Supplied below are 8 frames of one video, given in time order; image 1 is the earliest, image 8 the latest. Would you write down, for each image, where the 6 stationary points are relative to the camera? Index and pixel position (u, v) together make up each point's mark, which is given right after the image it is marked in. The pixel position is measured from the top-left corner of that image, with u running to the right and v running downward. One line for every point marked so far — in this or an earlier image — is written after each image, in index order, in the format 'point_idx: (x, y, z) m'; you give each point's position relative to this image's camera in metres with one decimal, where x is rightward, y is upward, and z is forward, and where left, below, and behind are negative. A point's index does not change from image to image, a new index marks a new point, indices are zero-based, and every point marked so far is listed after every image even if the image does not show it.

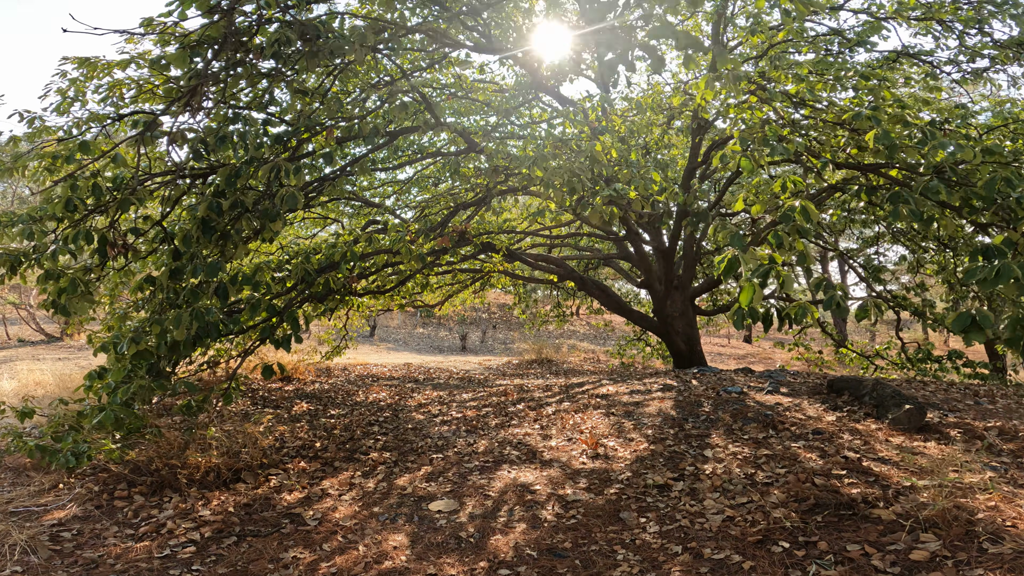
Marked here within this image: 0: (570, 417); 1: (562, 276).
0: (+0.7, -1.5, +6.2) m
1: (+1.0, +0.2, +11.4) m
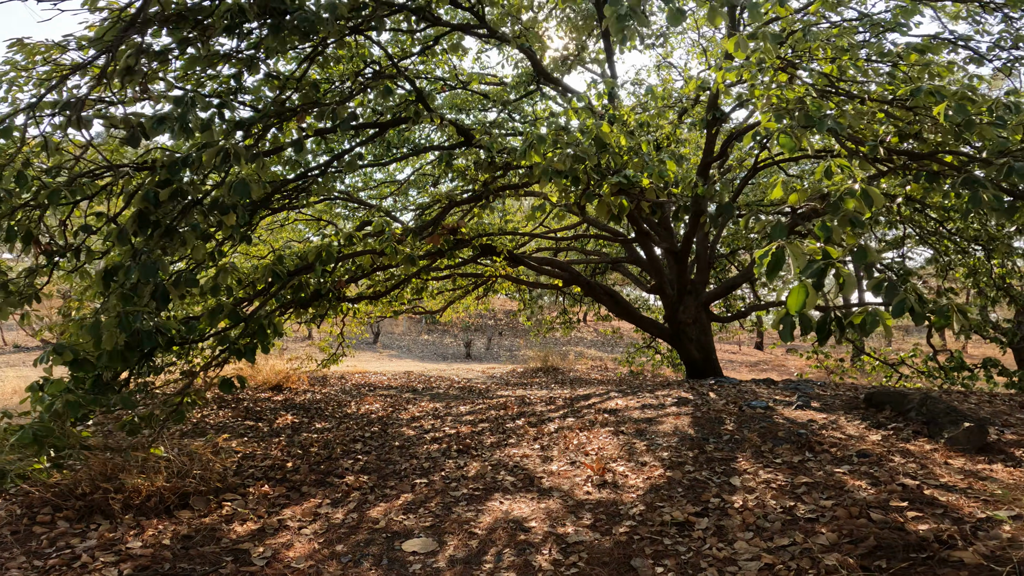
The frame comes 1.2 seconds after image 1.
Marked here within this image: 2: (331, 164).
0: (+0.6, -1.5, +5.5) m
1: (+1.0, +0.1, +10.8) m
2: (-2.3, +1.6, +7.1) m
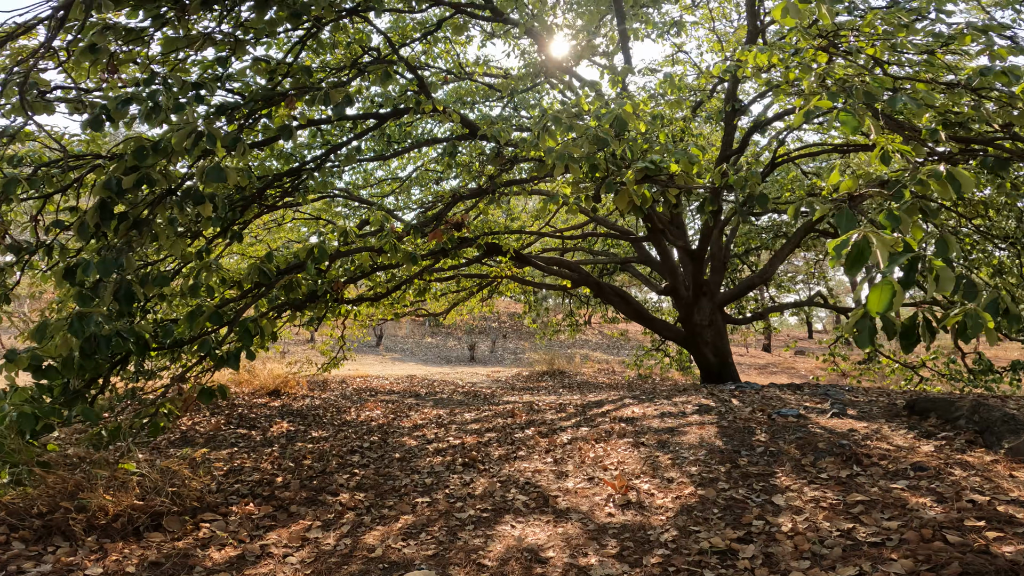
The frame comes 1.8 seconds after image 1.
0: (+0.7, -1.5, +5.1) m
1: (+1.2, +0.1, +10.3) m
2: (-2.2, +1.6, +6.6) m
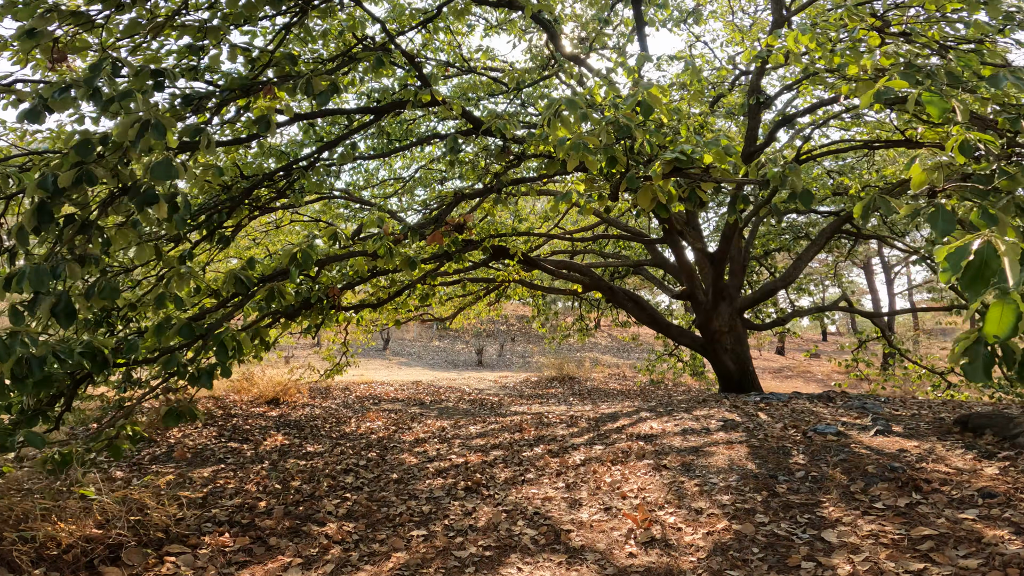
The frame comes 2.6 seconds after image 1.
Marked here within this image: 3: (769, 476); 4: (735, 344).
0: (+0.8, -1.5, +4.6) m
1: (+1.3, 0.0, +9.8) m
2: (-2.2, +1.5, +6.2) m
3: (+1.9, -1.4, +4.1) m
4: (+3.7, -0.9, +9.2) m
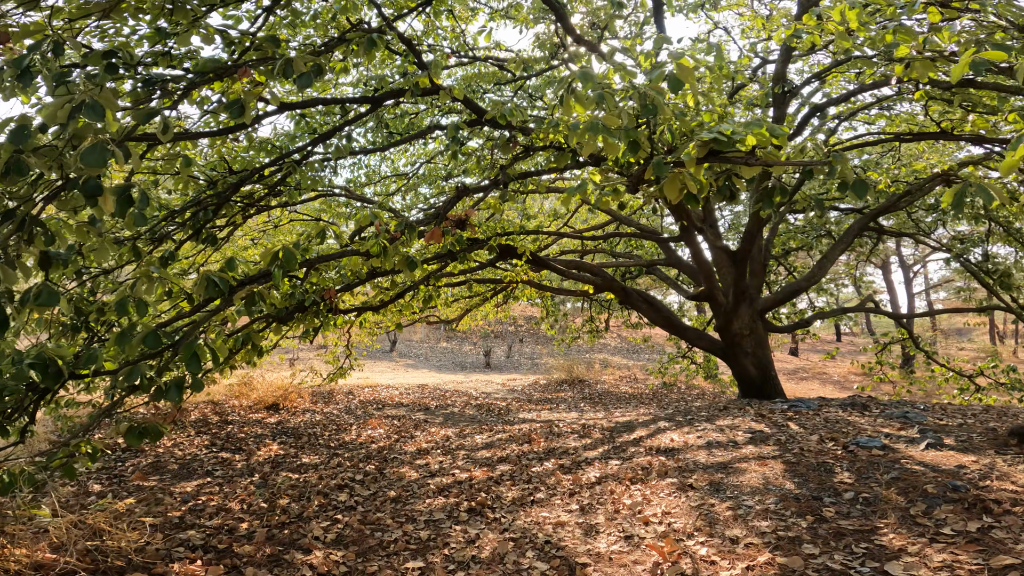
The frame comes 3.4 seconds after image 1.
0: (+0.8, -1.5, +4.2) m
1: (+1.4, 0.0, +9.4) m
2: (-2.1, +1.5, +5.8) m
3: (+2.0, -1.4, +3.7) m
4: (+3.9, -0.9, +8.7) m
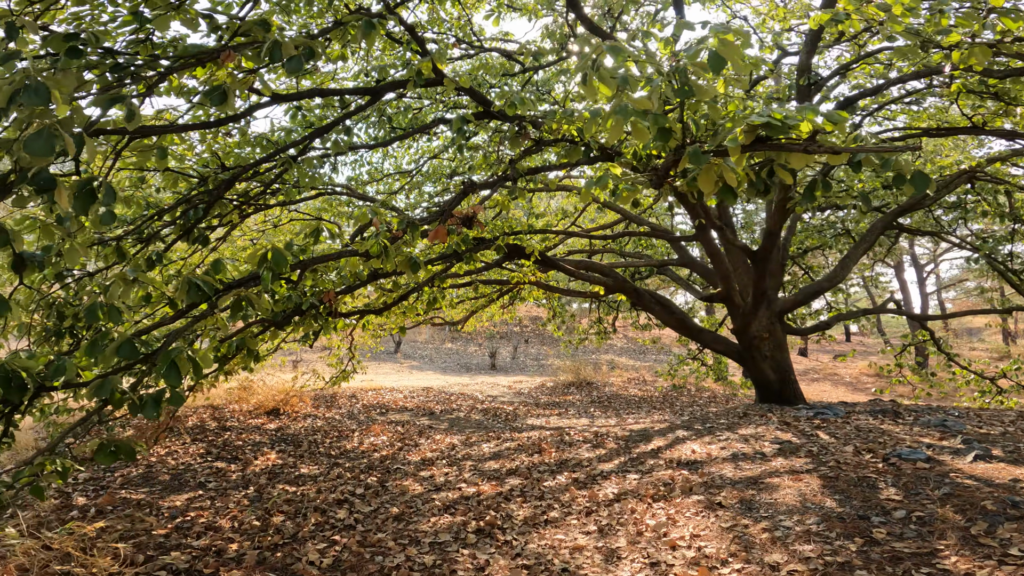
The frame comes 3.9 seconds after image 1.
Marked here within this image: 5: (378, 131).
0: (+0.9, -1.5, +3.8) m
1: (+1.6, 0.0, +9.0) m
2: (-2.0, +1.5, +5.5) m
3: (+2.1, -1.4, +3.3) m
4: (+4.0, -0.9, +8.4) m
5: (-1.8, +2.1, +7.2) m
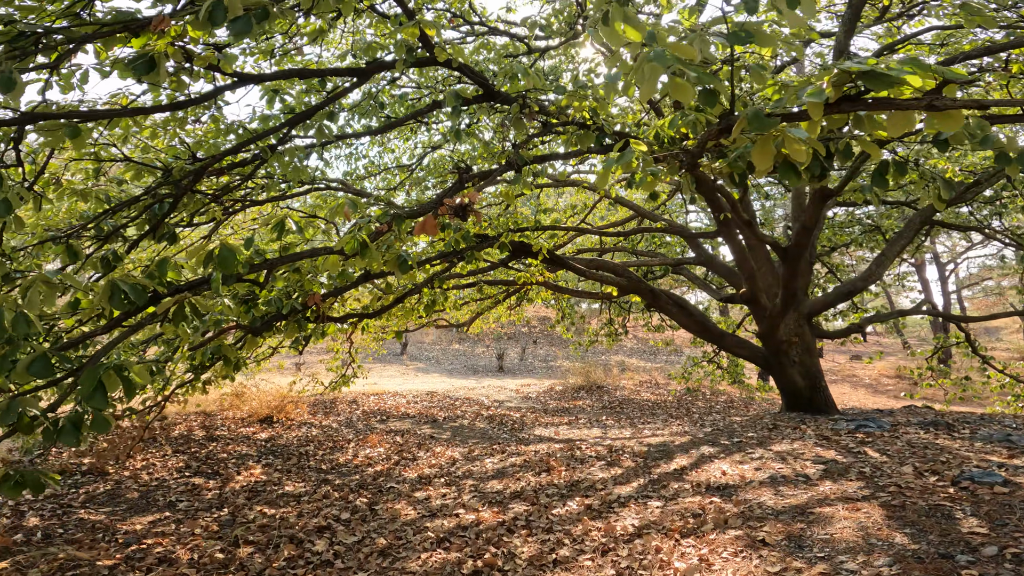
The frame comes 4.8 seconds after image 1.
0: (+0.9, -1.5, +3.2) m
1: (+1.7, 0.0, +8.4) m
2: (-2.0, +1.5, +5.0) m
3: (+2.1, -1.4, +2.7) m
4: (+4.1, -0.9, +7.7) m
5: (-1.7, +2.0, +6.6) m
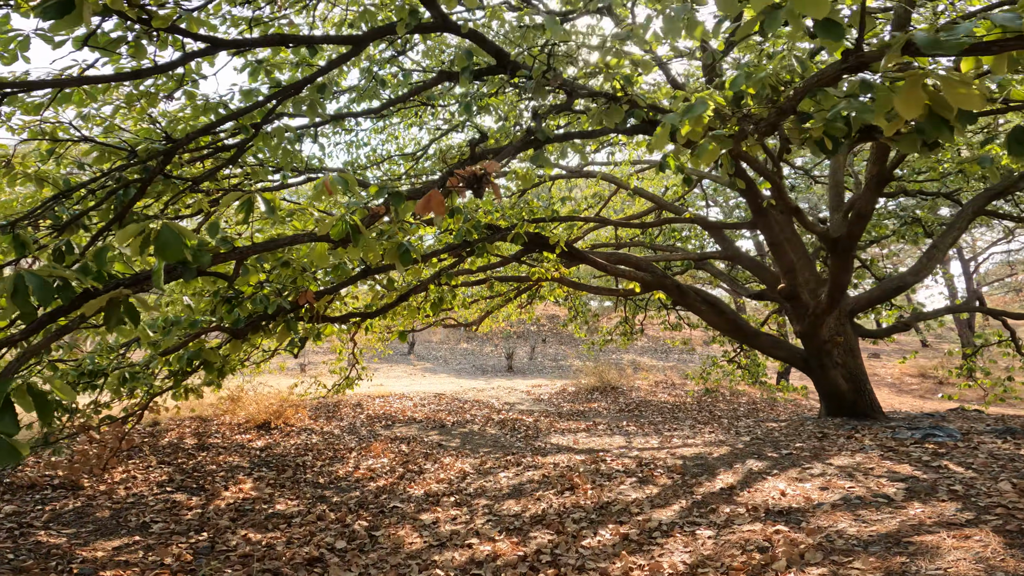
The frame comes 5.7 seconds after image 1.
0: (+1.1, -1.5, +2.6) m
1: (+1.8, +0.1, +7.8) m
2: (-1.8, +1.5, +4.4) m
3: (+2.2, -1.3, +2.1) m
4: (+4.3, -0.8, +7.1) m
5: (-1.5, +2.1, +6.0) m
